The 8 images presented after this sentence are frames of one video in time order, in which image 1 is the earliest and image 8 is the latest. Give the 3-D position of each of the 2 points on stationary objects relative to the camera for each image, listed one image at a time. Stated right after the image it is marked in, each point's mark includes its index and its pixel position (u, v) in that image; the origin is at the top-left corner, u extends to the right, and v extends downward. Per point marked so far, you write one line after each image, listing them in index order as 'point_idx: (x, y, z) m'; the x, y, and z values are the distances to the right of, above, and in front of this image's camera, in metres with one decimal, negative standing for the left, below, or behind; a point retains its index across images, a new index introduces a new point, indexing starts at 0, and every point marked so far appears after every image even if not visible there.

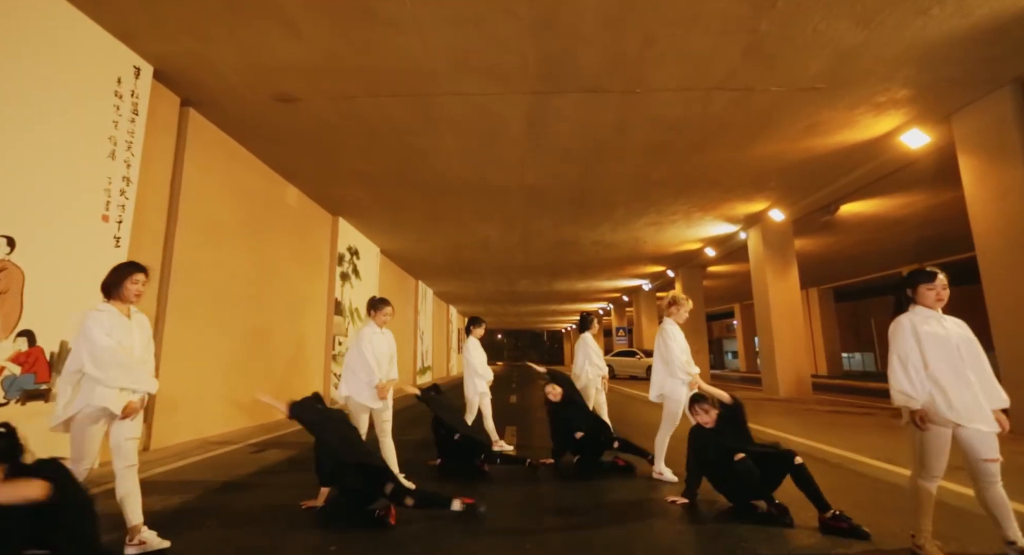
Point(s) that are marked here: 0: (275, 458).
0: (-2.7, -2.0, +5.6) m
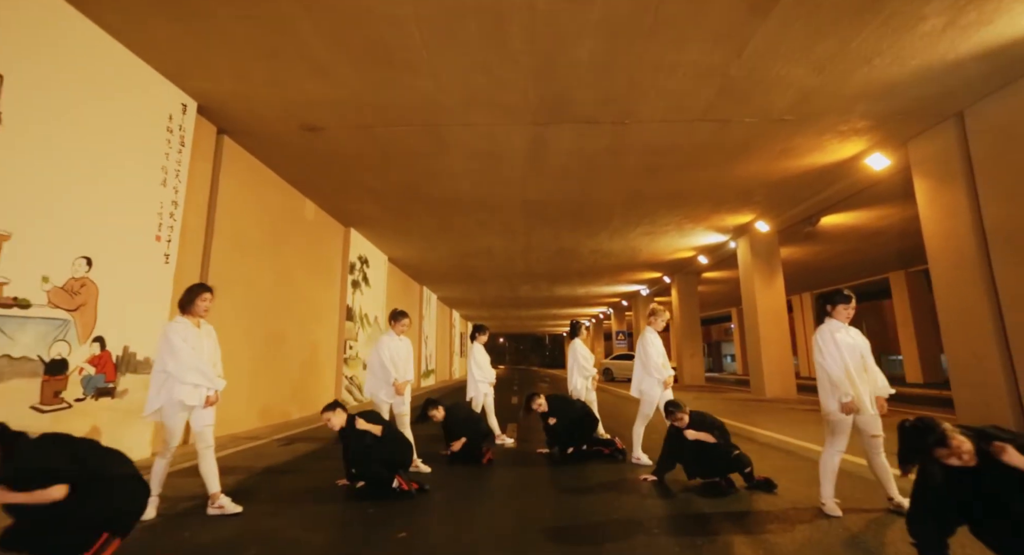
0: (-2.7, -2.2, +6.3) m
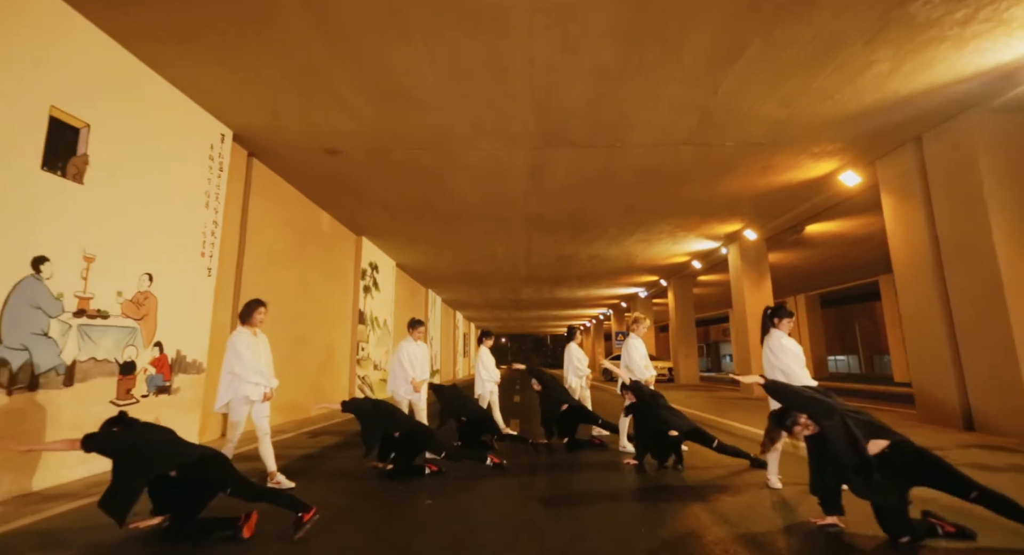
0: (-2.6, -2.4, +7.1) m
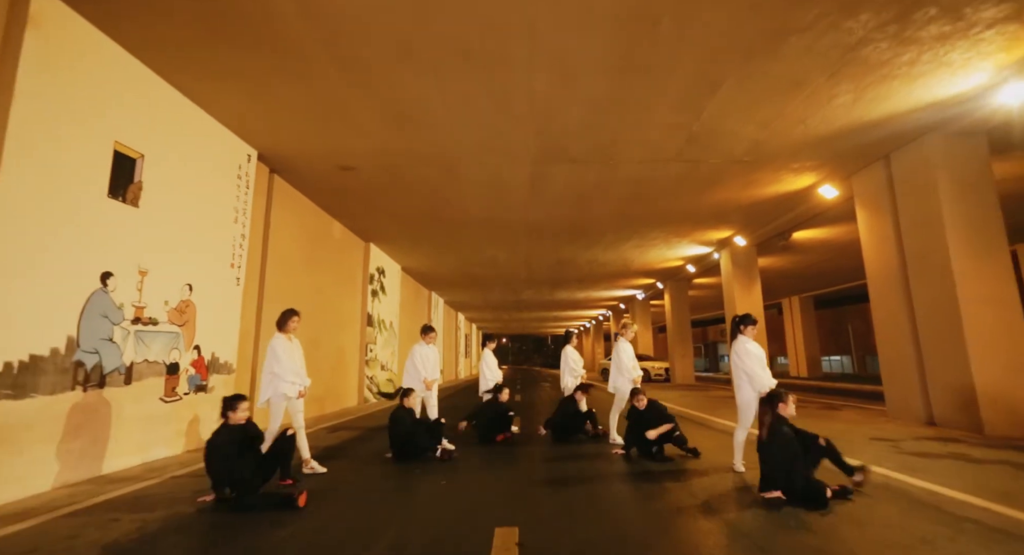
0: (-2.6, -2.5, +7.8) m
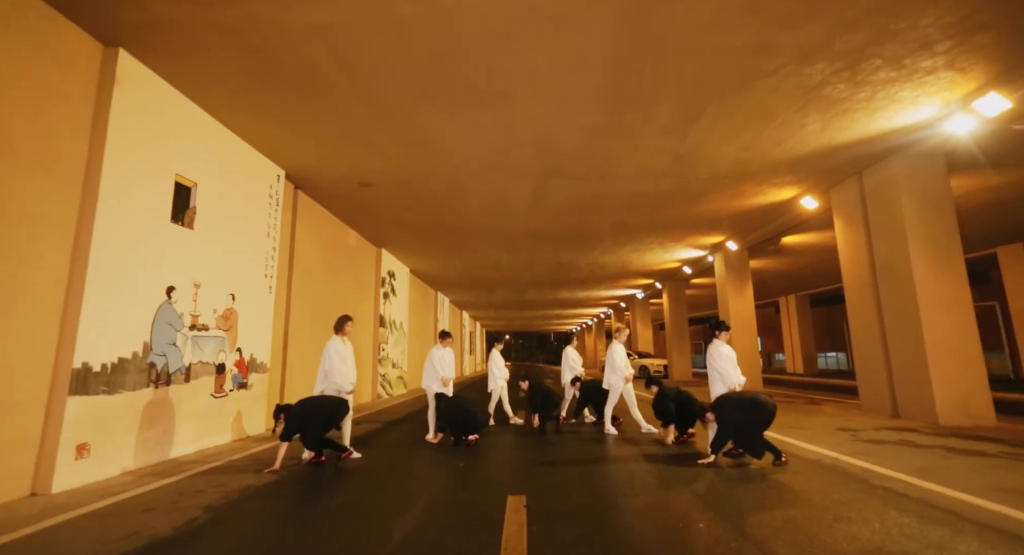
0: (-2.5, -2.6, +8.6) m
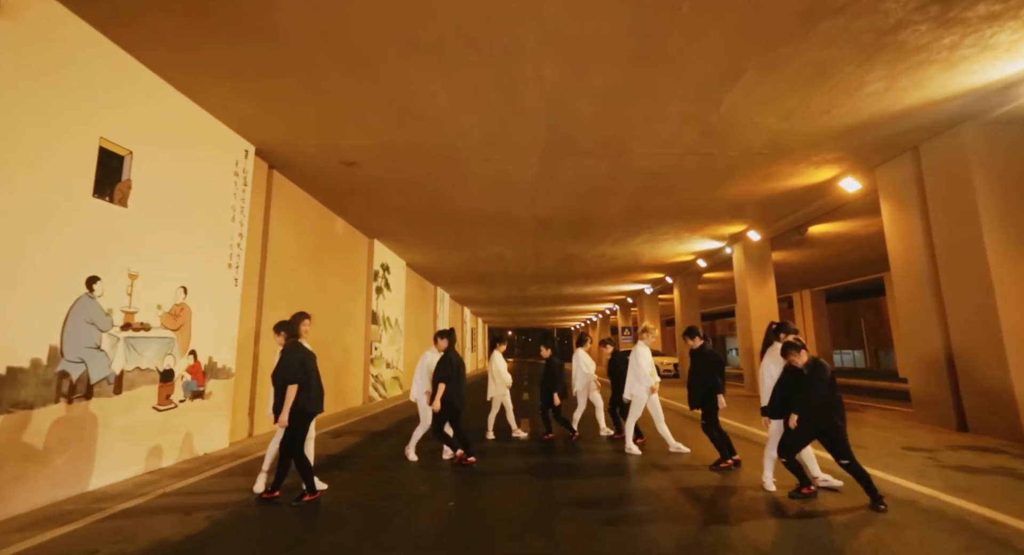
0: (-2.5, -2.5, +7.5) m
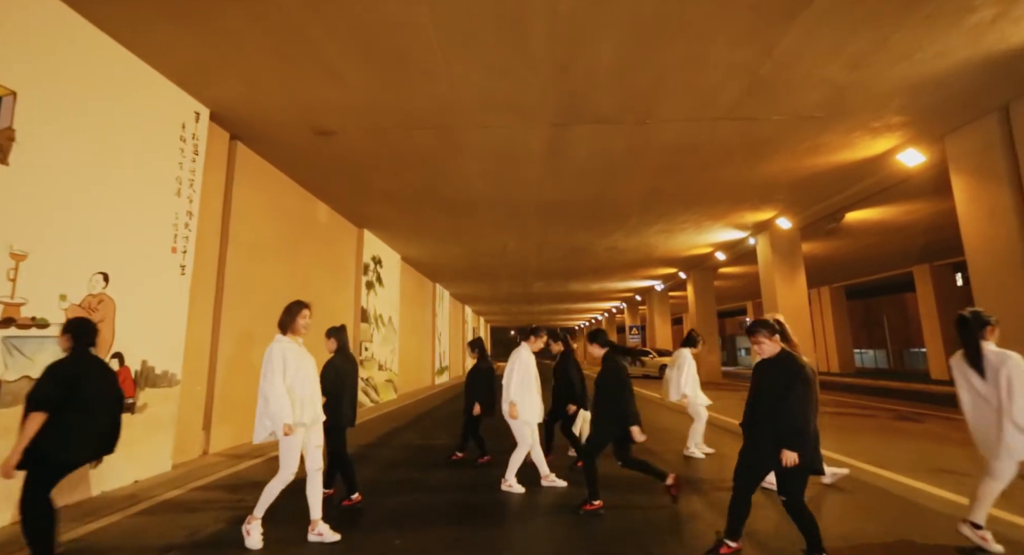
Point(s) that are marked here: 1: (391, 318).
0: (-2.4, -2.3, +6.3) m
1: (-3.8, -1.3, +15.2) m
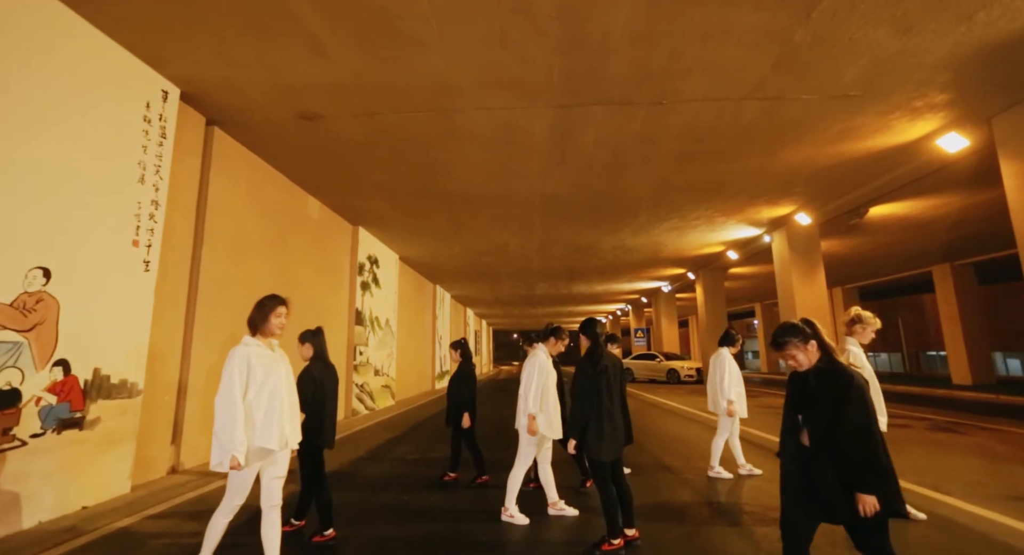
0: (-2.4, -2.3, +5.6) m
1: (-3.7, -1.3, +14.6) m
